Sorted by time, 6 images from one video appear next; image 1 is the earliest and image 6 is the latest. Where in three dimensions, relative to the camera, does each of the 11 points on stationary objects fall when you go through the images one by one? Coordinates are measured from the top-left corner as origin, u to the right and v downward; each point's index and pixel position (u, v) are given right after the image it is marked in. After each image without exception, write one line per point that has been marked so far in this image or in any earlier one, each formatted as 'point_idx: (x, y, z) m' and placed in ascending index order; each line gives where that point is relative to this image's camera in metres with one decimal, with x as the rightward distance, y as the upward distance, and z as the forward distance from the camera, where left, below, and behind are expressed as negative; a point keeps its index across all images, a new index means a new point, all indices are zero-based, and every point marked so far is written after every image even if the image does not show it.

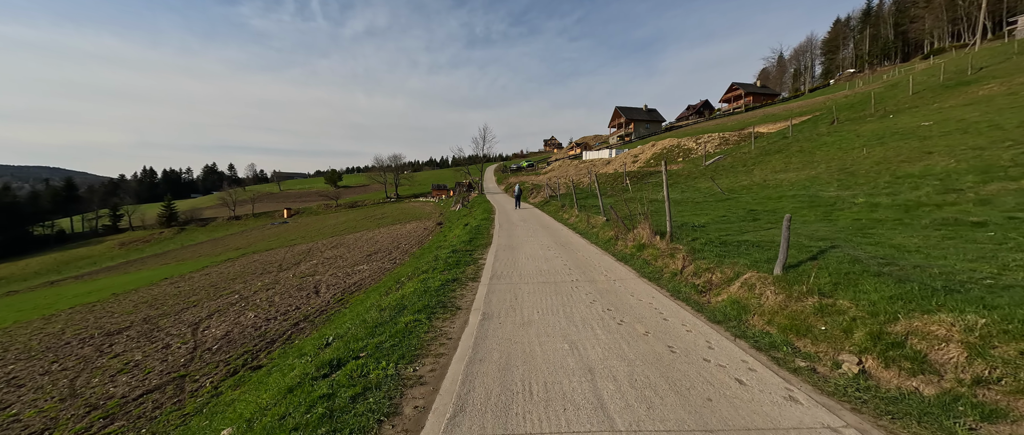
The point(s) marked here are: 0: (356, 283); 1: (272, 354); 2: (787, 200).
0: (-6.1, -2.6, +13.9) m
1: (-5.1, -2.9, +7.5) m
2: (+9.8, +0.7, +12.6) m
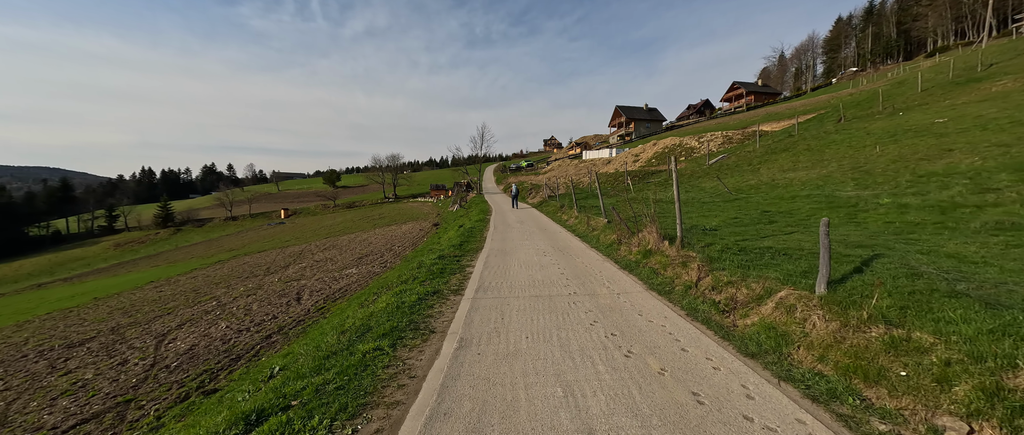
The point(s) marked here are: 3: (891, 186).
0: (-6.3, -2.7, +13.1) m
1: (-5.3, -3.0, +6.7) m
2: (+9.6, +0.6, +11.8) m
3: (+11.9, +1.0, +11.1) m
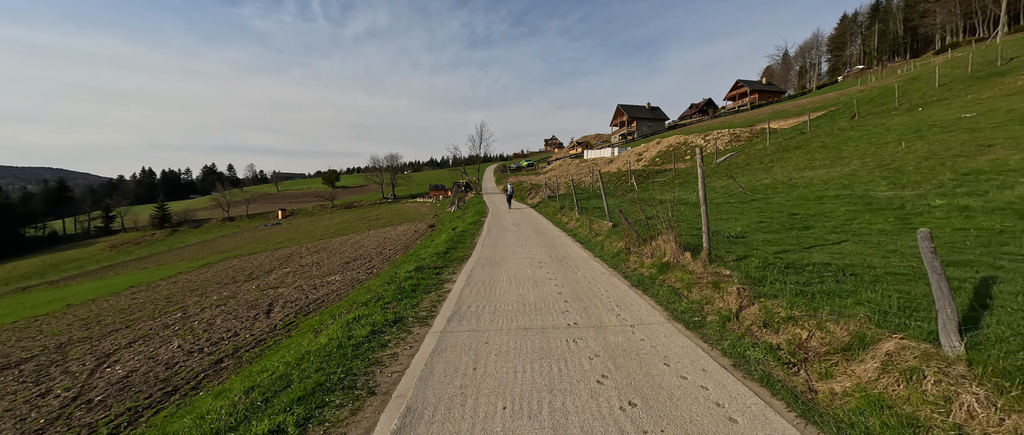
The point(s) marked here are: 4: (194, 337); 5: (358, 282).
0: (-6.5, -2.8, +11.9) m
1: (-5.5, -3.1, +5.4) m
2: (+9.4, +0.5, +10.5) m
3: (+11.7, +0.9, +9.9) m
4: (-8.6, -3.2, +9.5) m
5: (-6.1, -2.5, +14.0) m
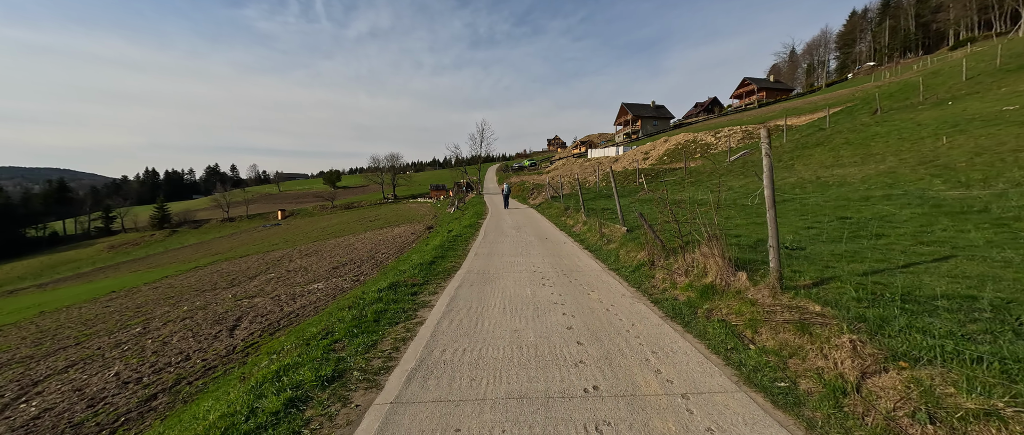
0: (-6.5, -2.9, +10.5) m
1: (-5.6, -3.2, +4.1) m
2: (+9.4, +0.4, +9.0) m
3: (+11.7, +0.8, +8.4) m
4: (-8.6, -3.3, +8.2) m
5: (-6.1, -2.6, +12.6) m
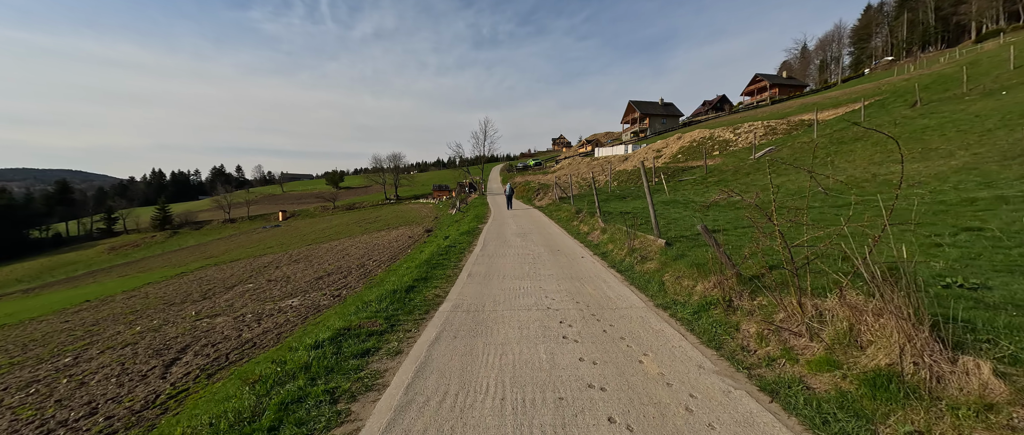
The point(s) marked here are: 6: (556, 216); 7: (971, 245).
0: (-6.4, -3.1, +8.6) m
1: (-5.5, -3.3, +2.2) m
2: (+9.5, +0.2, +6.9) m
3: (+11.8, +0.6, +6.2) m
4: (-8.5, -3.5, +6.3) m
5: (-6.0, -2.8, +10.7) m
6: (+2.0, +0.1, +16.6) m
7: (+6.2, -0.4, +4.8) m
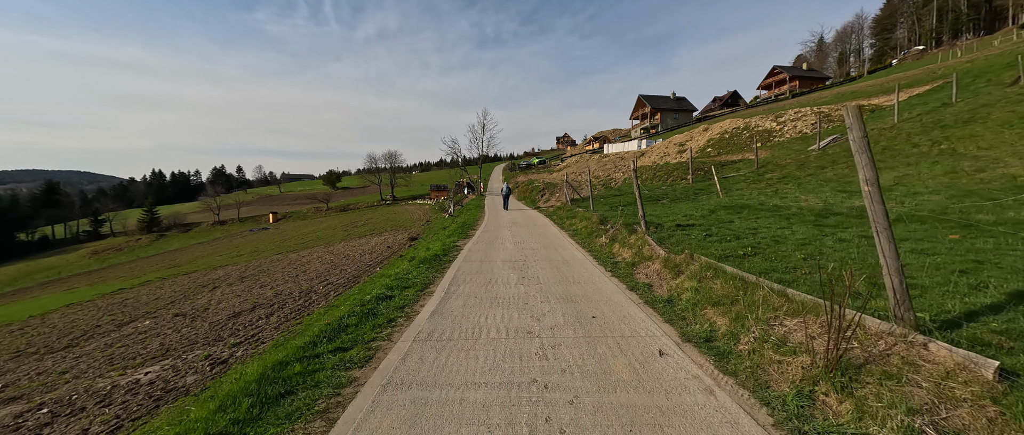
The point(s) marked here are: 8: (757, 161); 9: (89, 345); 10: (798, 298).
0: (-6.6, -3.5, +3.9) m
1: (-5.8, -3.7, -2.5) m
2: (+9.3, -0.1, +2.1) m
3: (+11.5, +0.3, +1.4) m
4: (-8.7, -3.9, +1.6) m
5: (-6.1, -3.2, +6.0) m
6: (+1.9, -0.3, +11.8) m
7: (+6.0, -0.7, 0.0) m
8: (+13.0, +3.0, +18.7) m
9: (-12.4, -3.7, +10.5) m
10: (+2.8, -0.7, +3.4) m
